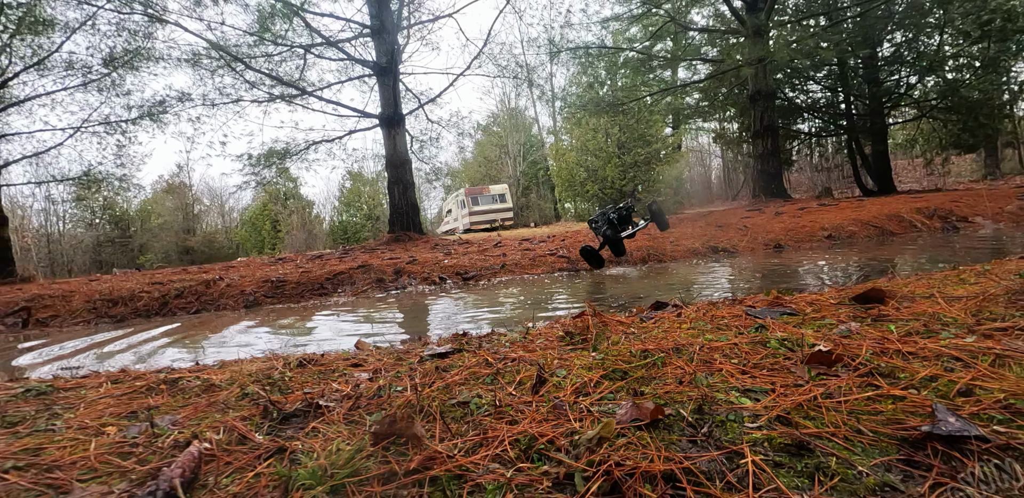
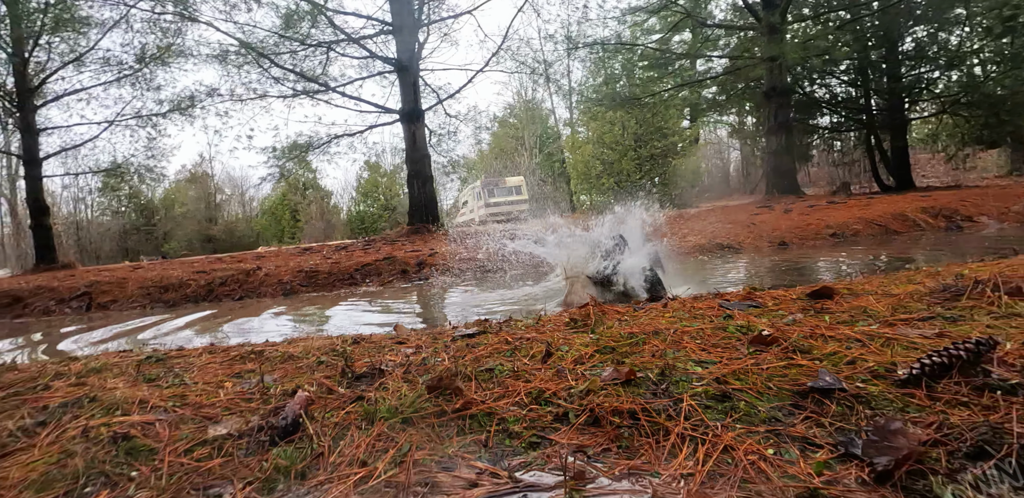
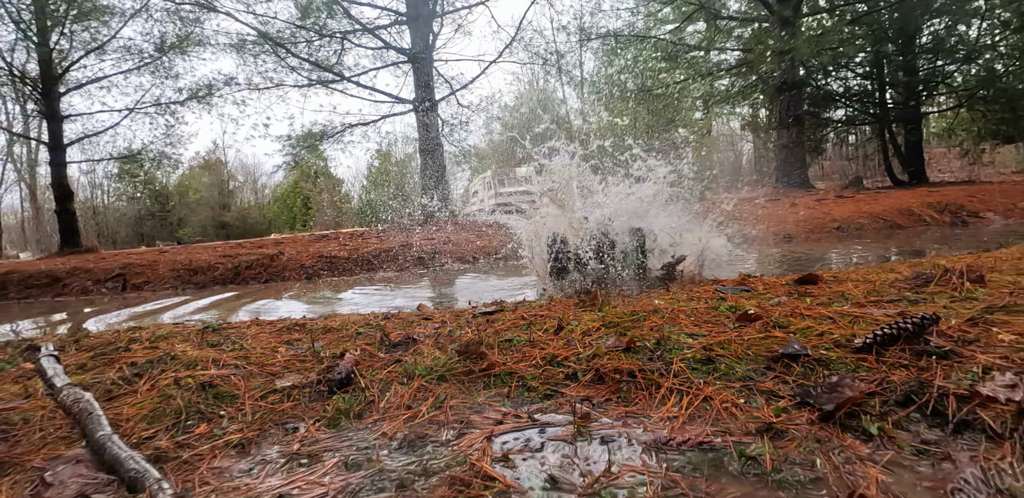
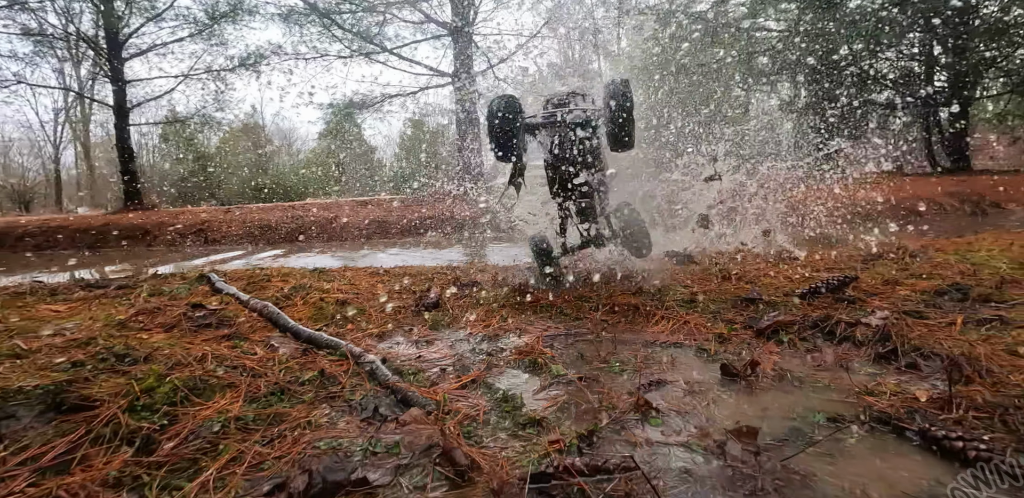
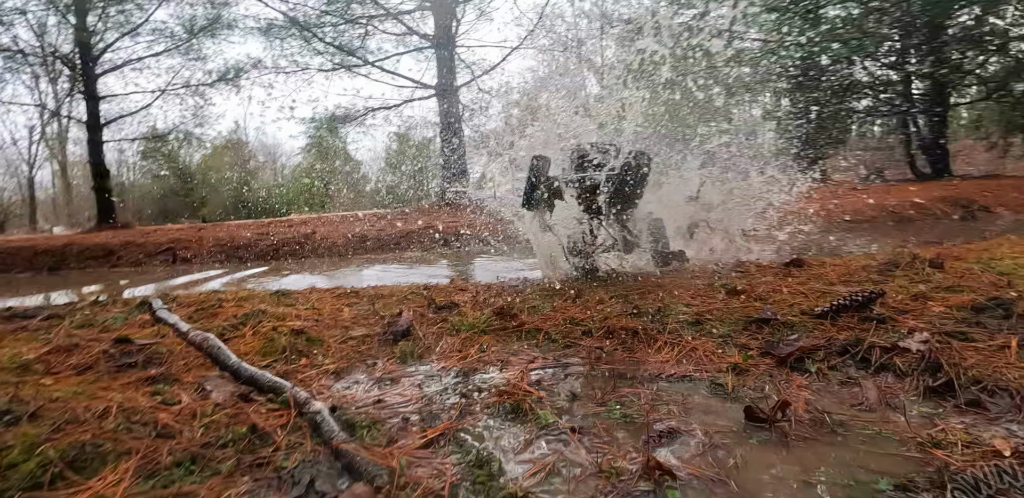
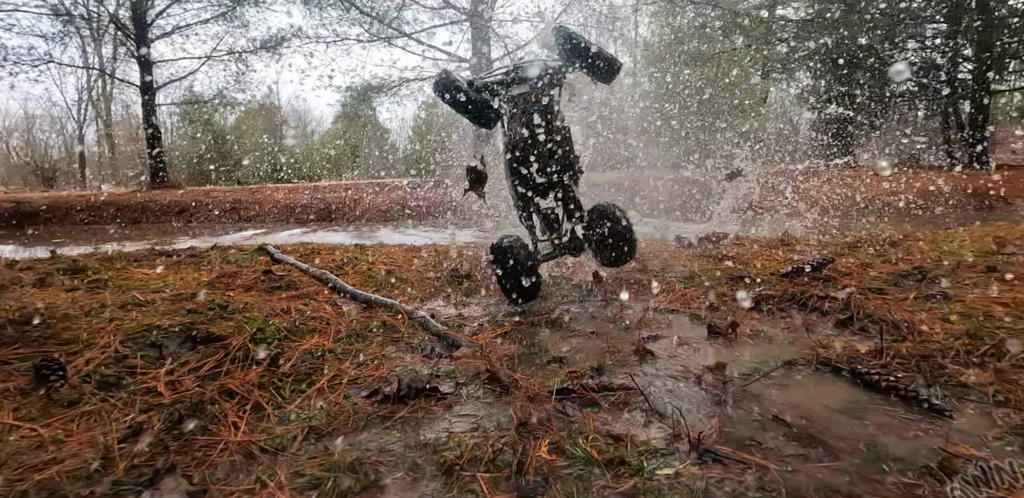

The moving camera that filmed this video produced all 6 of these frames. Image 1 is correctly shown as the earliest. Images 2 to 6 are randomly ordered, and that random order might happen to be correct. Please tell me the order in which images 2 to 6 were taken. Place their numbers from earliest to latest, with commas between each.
2, 3, 5, 4, 6
